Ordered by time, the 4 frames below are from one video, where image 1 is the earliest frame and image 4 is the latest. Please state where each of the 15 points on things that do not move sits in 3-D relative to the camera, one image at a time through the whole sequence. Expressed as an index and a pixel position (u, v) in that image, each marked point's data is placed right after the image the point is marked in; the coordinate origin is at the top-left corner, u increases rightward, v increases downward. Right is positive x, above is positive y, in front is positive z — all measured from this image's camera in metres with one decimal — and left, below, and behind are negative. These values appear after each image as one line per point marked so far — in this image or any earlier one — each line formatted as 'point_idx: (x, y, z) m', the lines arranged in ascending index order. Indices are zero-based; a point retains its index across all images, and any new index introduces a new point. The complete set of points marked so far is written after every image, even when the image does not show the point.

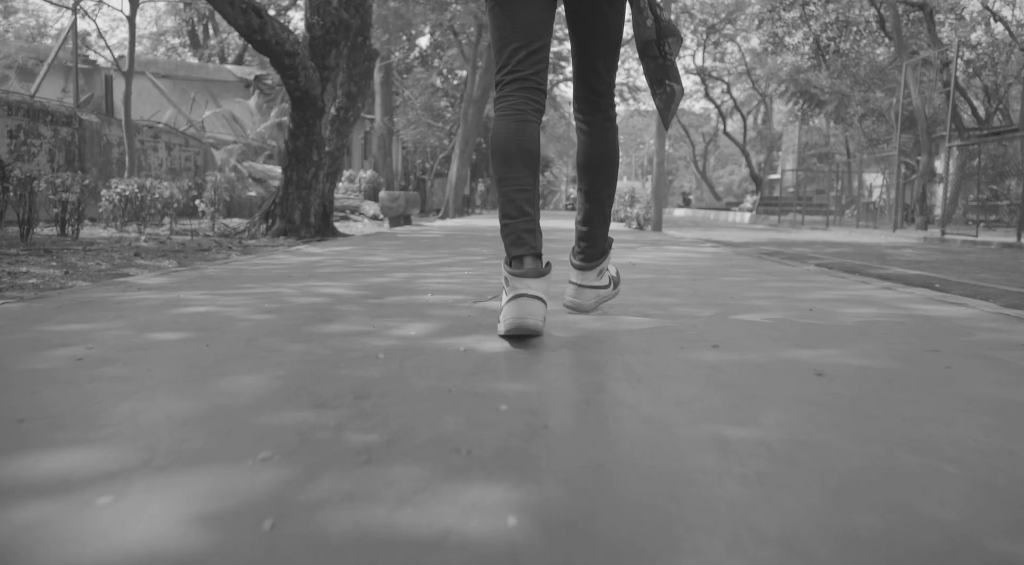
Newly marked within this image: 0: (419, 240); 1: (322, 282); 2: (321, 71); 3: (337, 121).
0: (-0.9, +0.4, +7.3) m
1: (-0.9, 0.0, +3.4) m
2: (-2.3, +2.5, +9.0) m
3: (-2.3, +2.1, +9.8) m
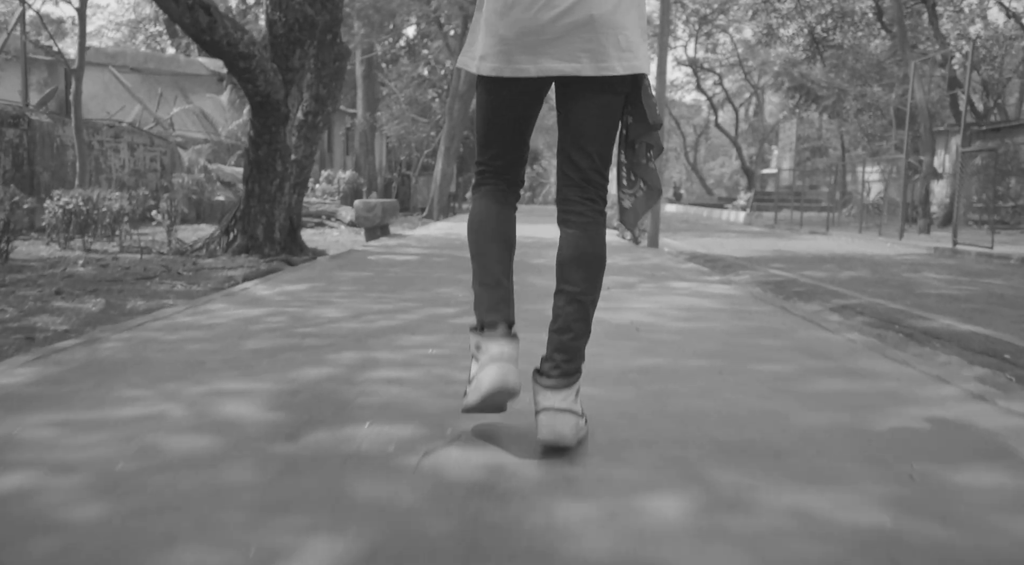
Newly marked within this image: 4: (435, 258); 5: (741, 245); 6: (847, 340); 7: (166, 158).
0: (-1.1, +0.1, +6.5) m
1: (-1.0, -0.3, +2.6) m
2: (-2.5, +2.2, +8.1) m
3: (-2.4, +1.8, +8.9) m
4: (-0.8, +0.2, +7.8) m
5: (+4.0, +0.7, +13.4) m
6: (+1.5, -0.3, +3.4) m
7: (-6.9, +2.5, +15.0) m
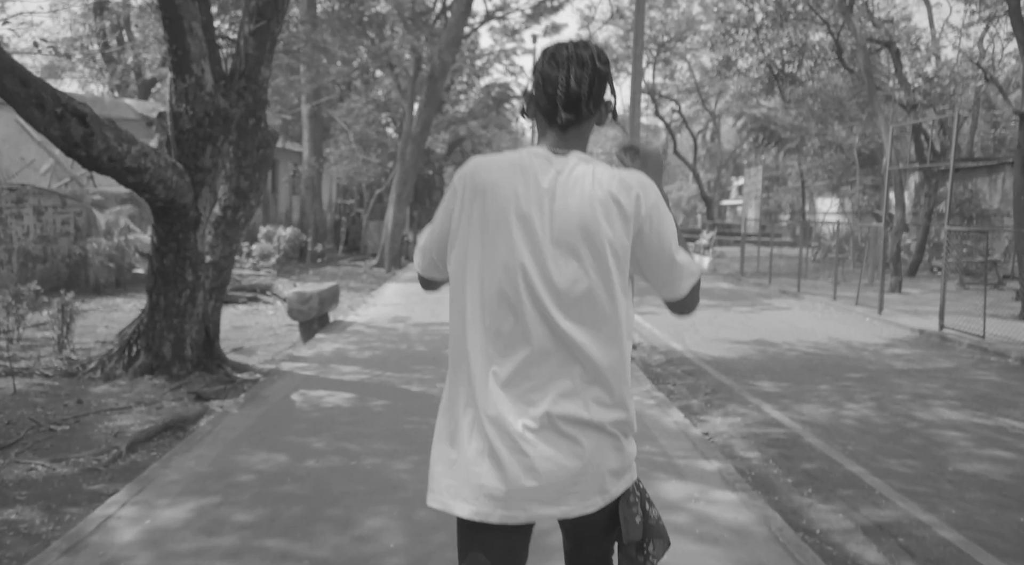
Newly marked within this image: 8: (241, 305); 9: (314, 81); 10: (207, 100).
0: (-1.4, -1.1, +5.2) m
1: (-1.1, -1.5, +1.4) m
2: (-2.9, +1.0, +6.8) m
3: (-2.9, +0.6, +7.6) m
4: (-1.2, -1.0, +6.6) m
5: (+3.3, -0.6, +12.4) m
6: (+1.3, -1.4, +2.3) m
7: (-7.7, +1.1, +13.4) m
8: (-4.4, -0.4, +12.2) m
9: (-5.0, +5.1, +18.9) m
10: (-2.7, +1.7, +6.8) m
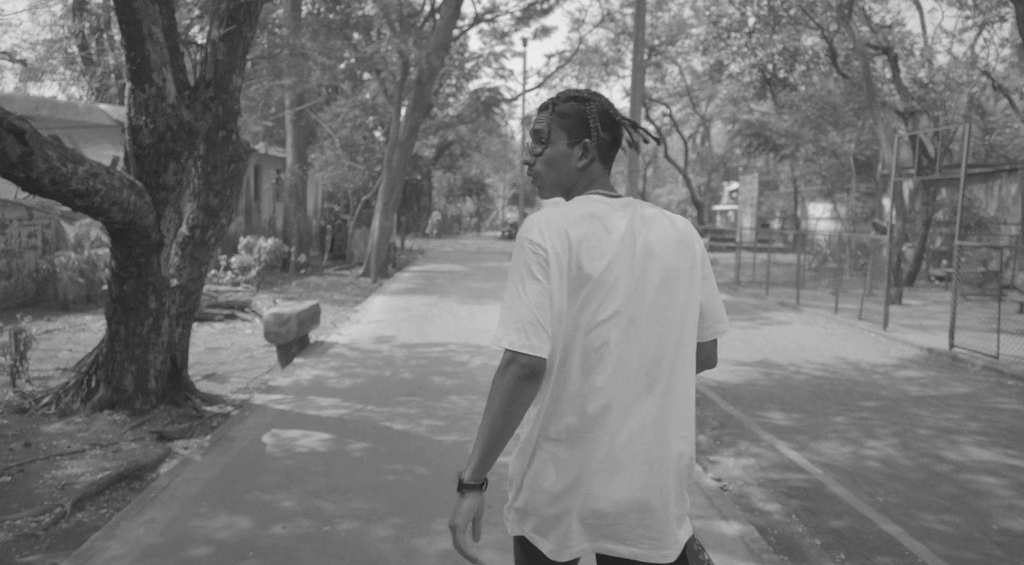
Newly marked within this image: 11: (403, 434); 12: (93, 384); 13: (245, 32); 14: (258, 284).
0: (-1.4, -1.3, +4.6) m
1: (-1.1, -1.7, +0.8) m
2: (-3.0, +0.7, +6.2) m
3: (-3.0, +0.3, +7.0) m
4: (-1.3, -1.2, +6.0) m
5: (+3.2, -0.9, +11.9) m
6: (+1.4, -1.6, +1.7) m
7: (-7.8, +0.9, +12.7) m
8: (-4.6, -0.6, +11.6) m
9: (-5.2, +4.8, +18.3) m
10: (-2.8, +1.4, +6.2) m
11: (-0.9, -1.2, +6.1) m
12: (-3.9, -0.9, +6.9) m
13: (-2.5, +2.3, +7.0) m
14: (-5.0, 0.0, +14.8) m
